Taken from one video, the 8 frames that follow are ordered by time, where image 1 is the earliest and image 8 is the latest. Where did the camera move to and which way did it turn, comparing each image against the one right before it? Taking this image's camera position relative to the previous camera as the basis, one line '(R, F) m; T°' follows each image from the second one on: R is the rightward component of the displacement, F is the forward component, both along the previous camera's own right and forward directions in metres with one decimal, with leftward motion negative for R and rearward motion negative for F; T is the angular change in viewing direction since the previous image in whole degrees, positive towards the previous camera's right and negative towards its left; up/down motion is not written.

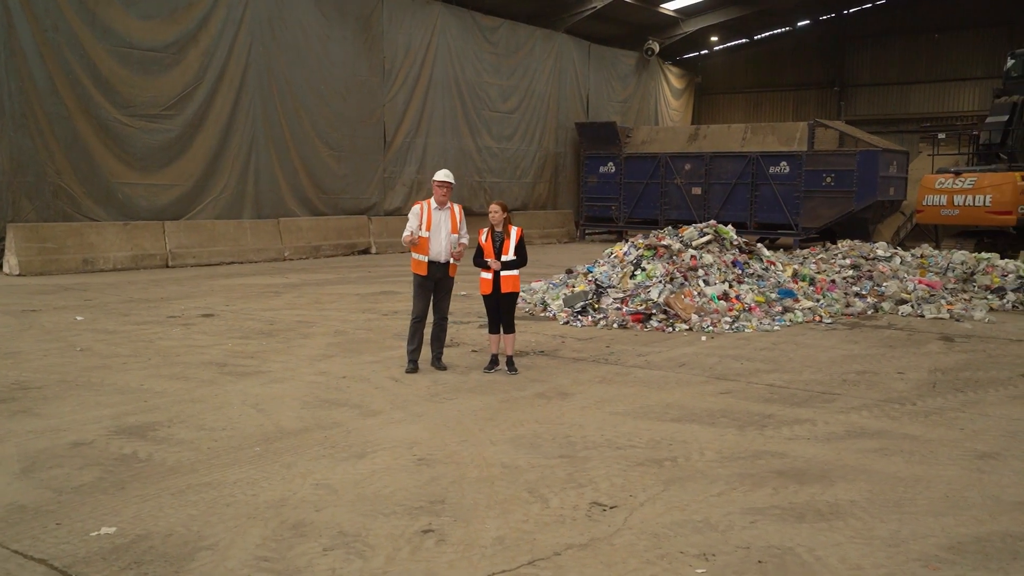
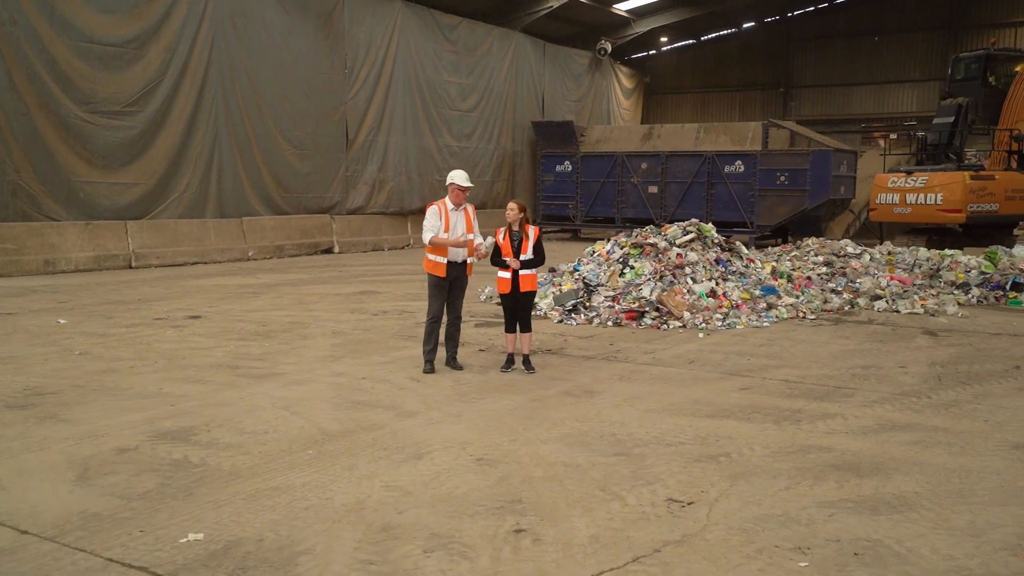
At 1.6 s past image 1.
(-0.5, 0.0) m; +4°
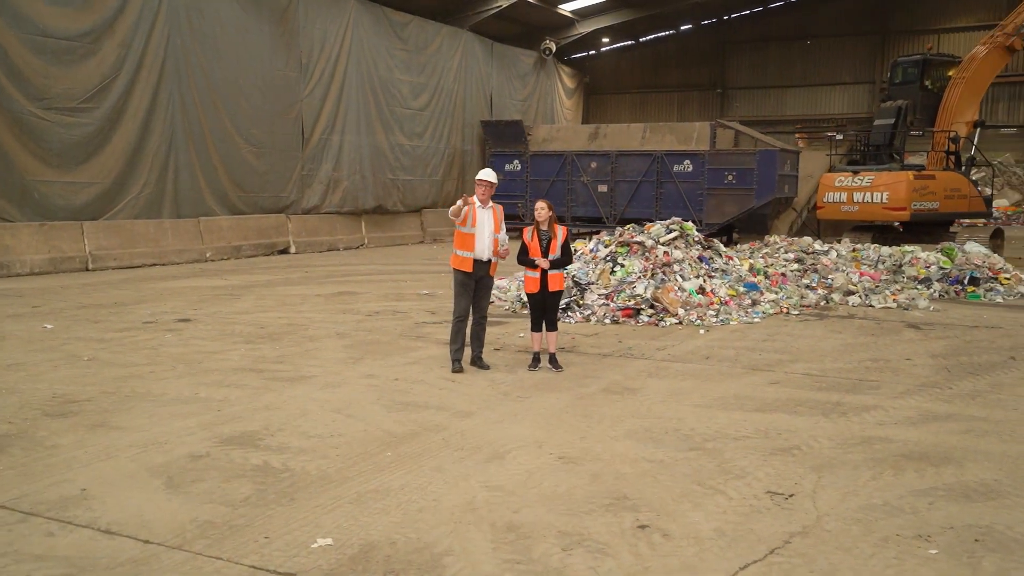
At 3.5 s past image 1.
(-0.7, 0.0) m; +4°
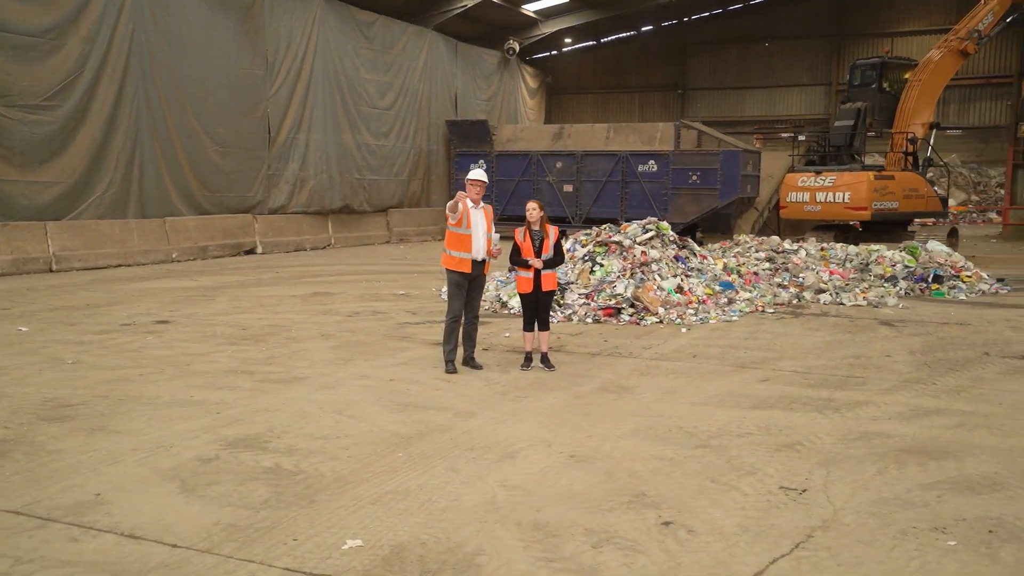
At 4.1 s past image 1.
(-0.2, 0.0) m; +3°
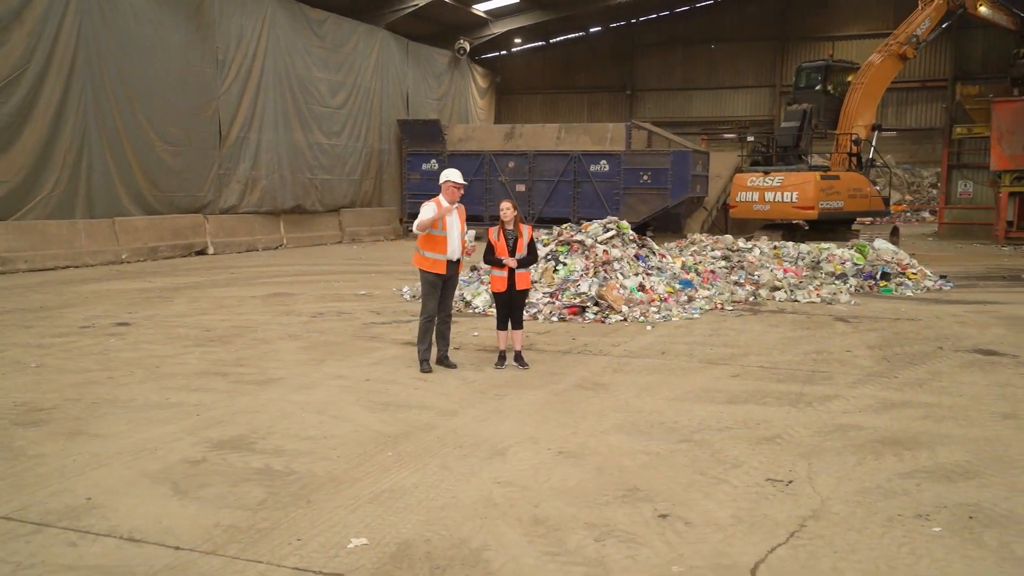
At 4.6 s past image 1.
(-0.2, 0.0) m; +3°
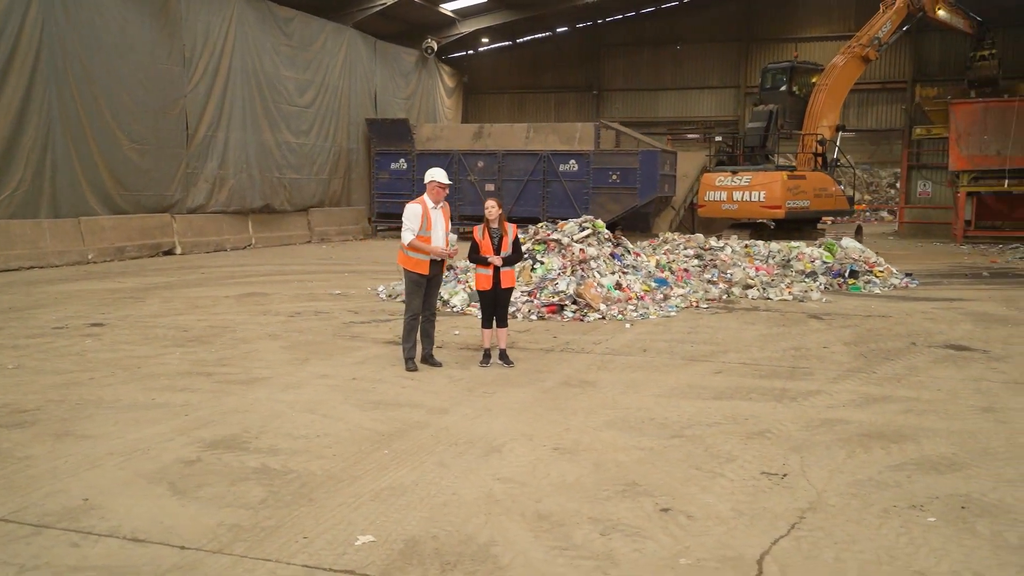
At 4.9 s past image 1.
(-0.1, 0.0) m; +2°
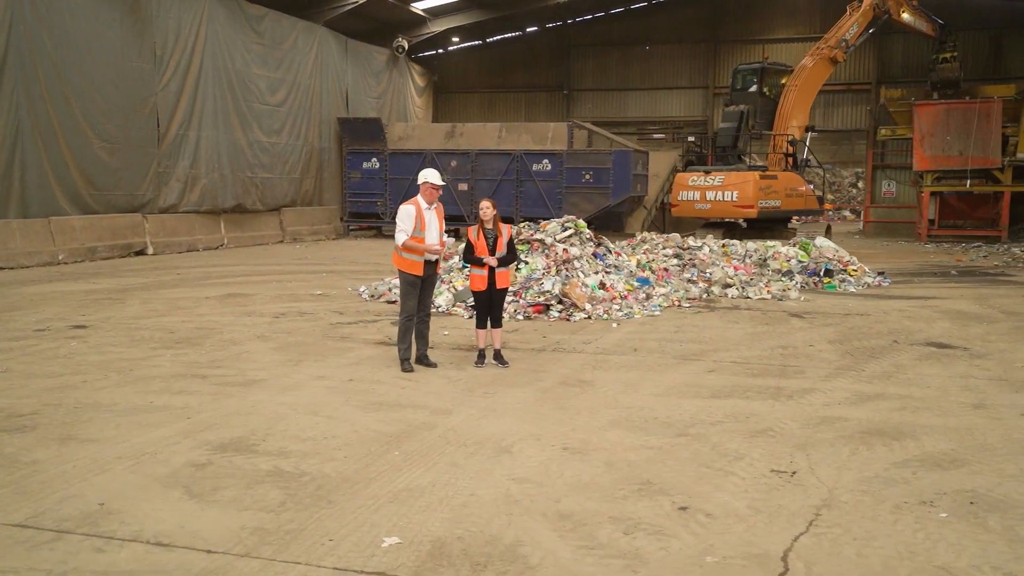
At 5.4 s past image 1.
(-0.2, 0.0) m; +2°
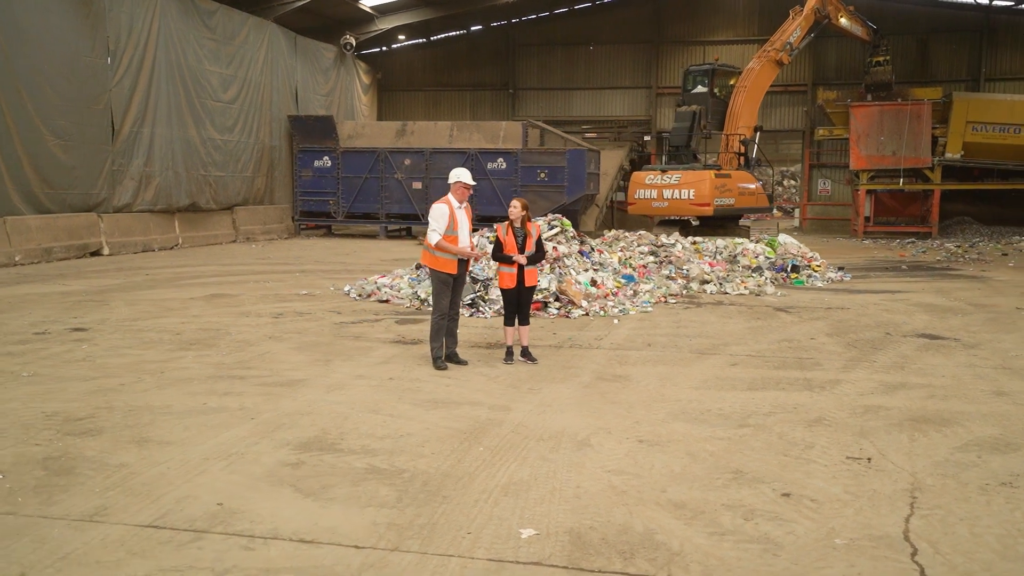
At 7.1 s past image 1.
(-0.7, -0.1) m; +4°
